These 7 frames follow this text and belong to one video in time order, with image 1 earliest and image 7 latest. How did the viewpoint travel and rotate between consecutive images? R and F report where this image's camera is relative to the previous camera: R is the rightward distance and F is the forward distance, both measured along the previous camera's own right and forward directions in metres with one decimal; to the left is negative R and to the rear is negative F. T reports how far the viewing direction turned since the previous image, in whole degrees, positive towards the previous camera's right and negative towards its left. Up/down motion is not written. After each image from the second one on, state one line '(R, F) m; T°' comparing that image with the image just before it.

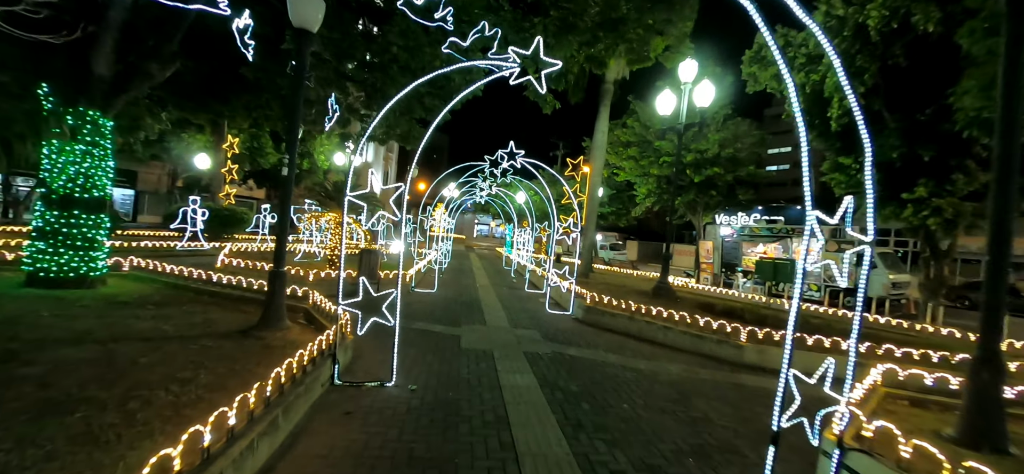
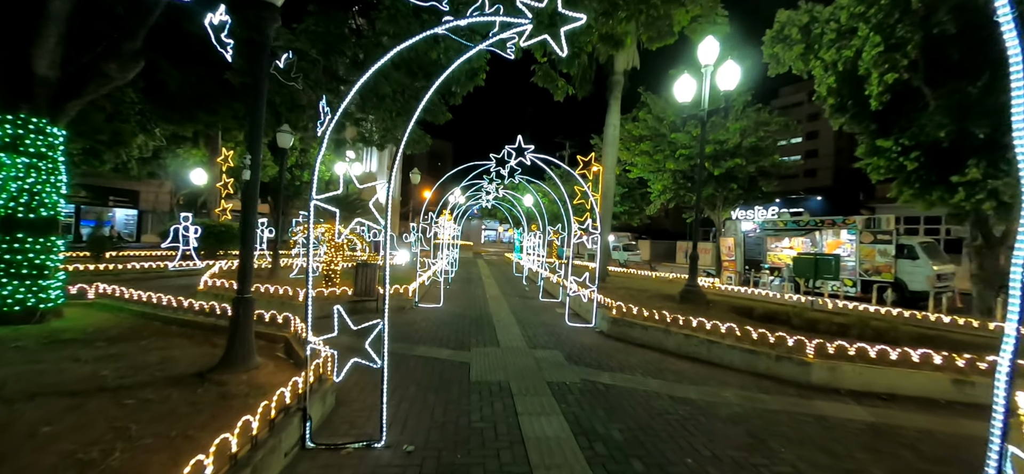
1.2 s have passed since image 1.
(-0.1, +1.0) m; -1°
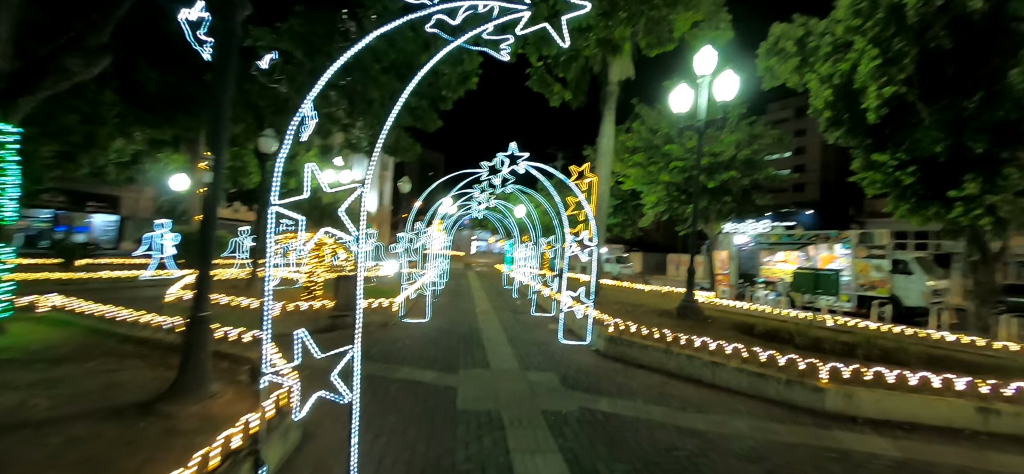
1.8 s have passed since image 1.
(0.0, +0.4) m; +1°
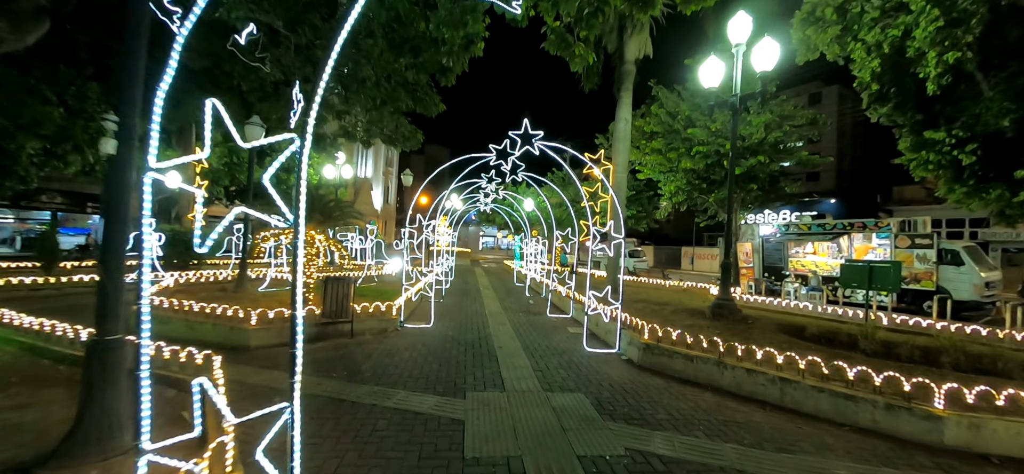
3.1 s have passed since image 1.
(-0.1, +1.1) m; -1°
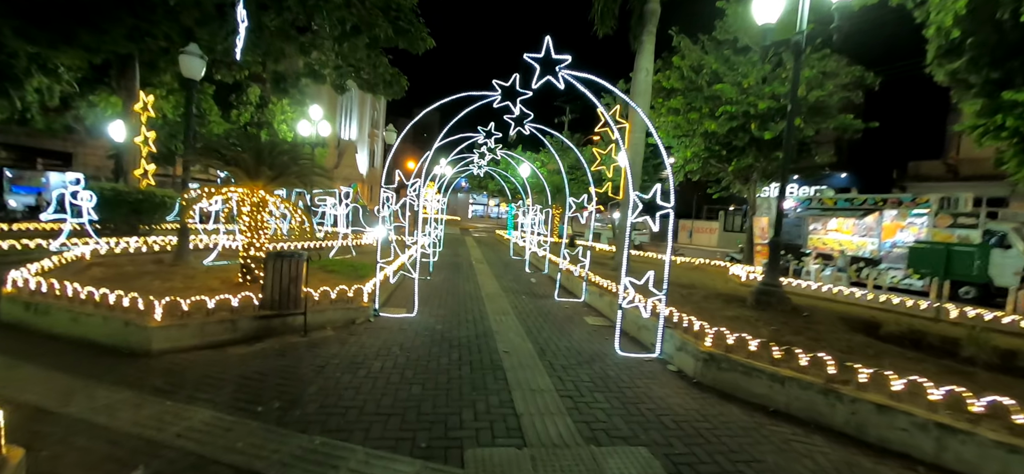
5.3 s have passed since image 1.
(-0.3, +1.8) m; +2°
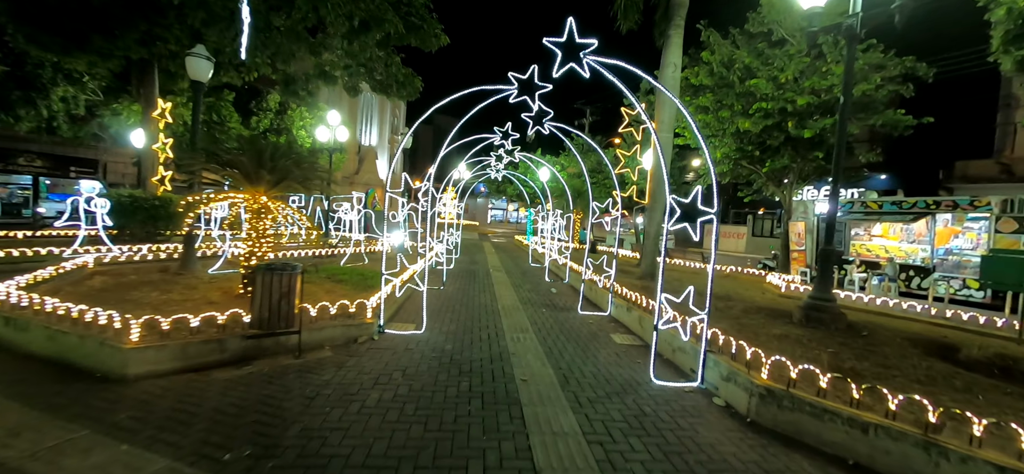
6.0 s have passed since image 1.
(0.0, +0.6) m; -3°
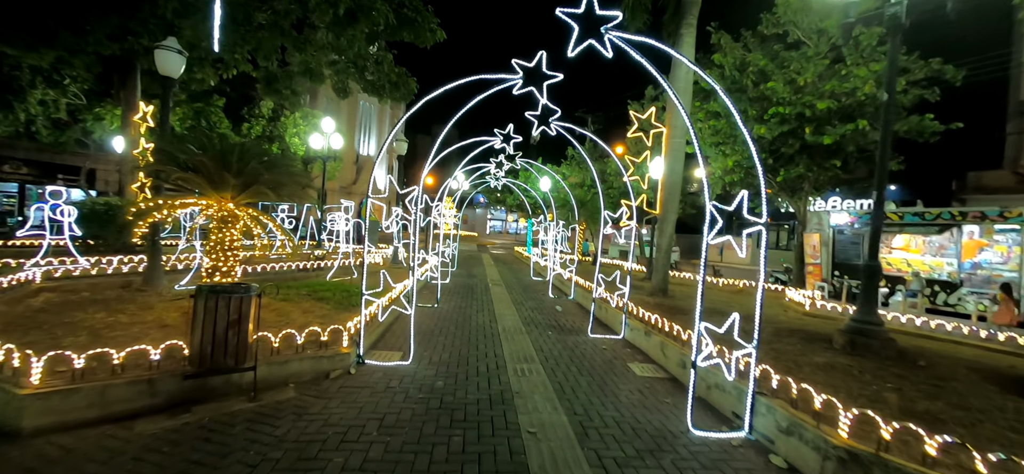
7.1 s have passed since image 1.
(-0.1, +0.8) m; 0°
